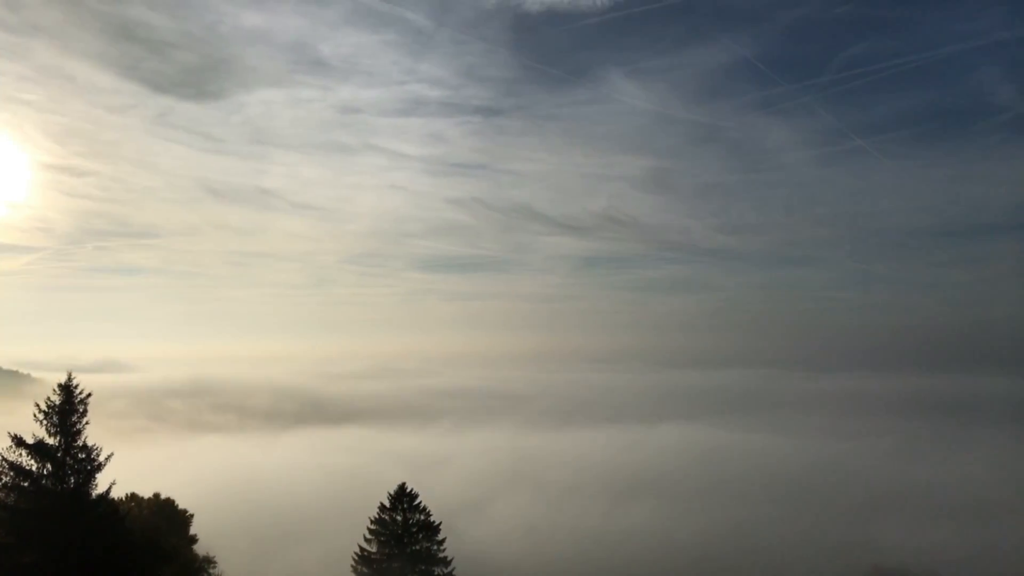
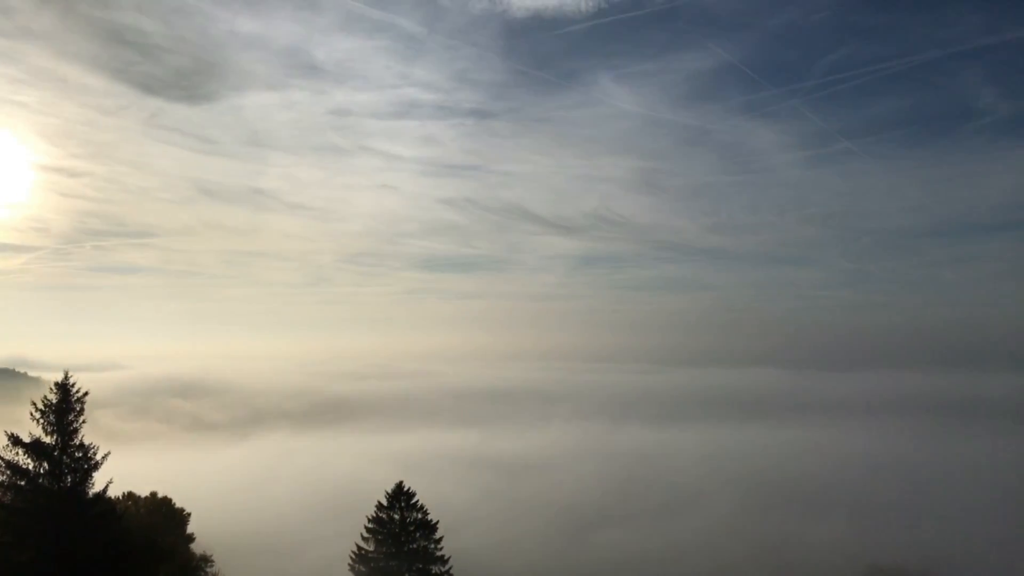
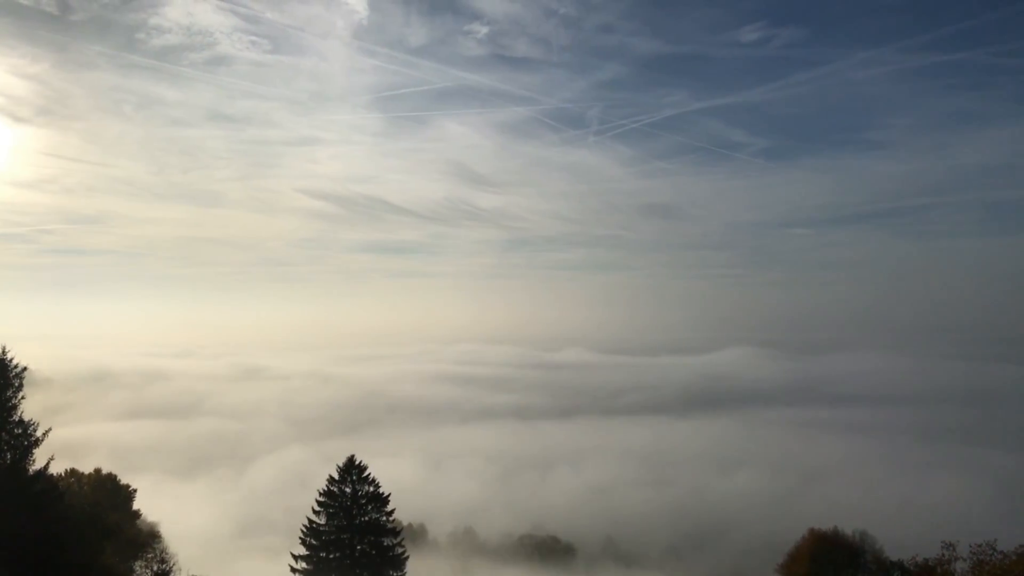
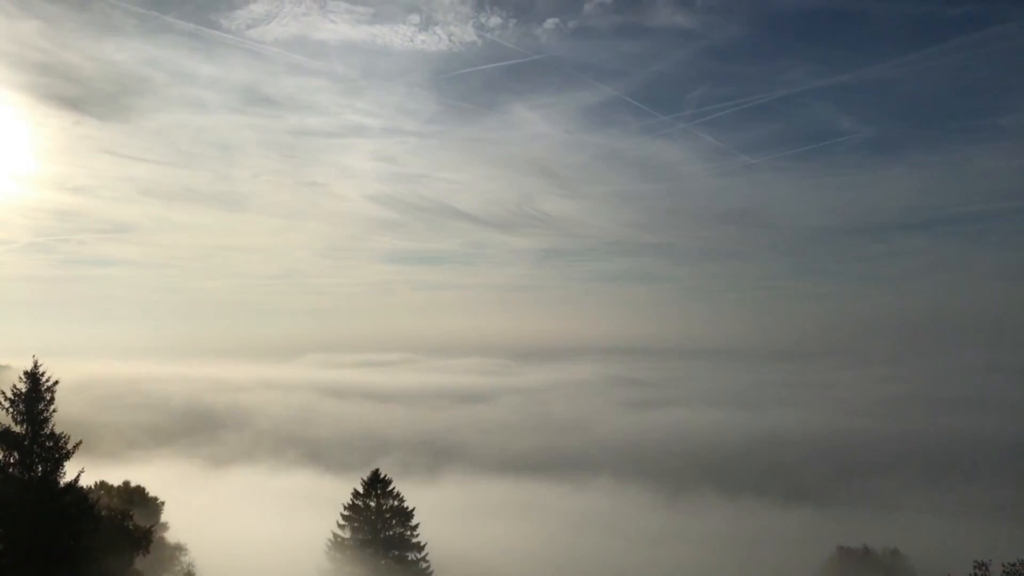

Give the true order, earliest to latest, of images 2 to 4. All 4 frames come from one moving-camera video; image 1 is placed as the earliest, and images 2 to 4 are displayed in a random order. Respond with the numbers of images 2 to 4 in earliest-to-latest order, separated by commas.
2, 4, 3
